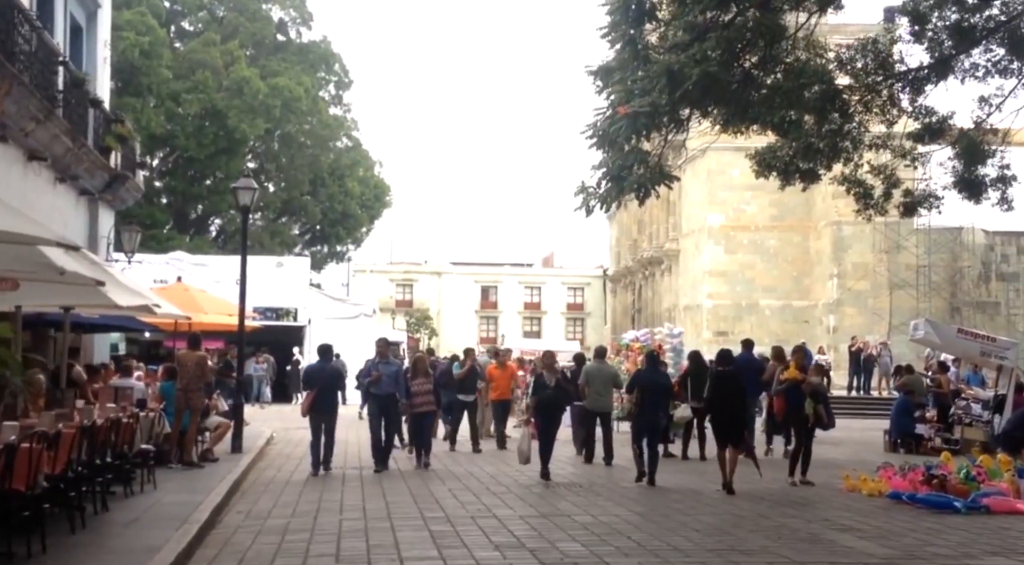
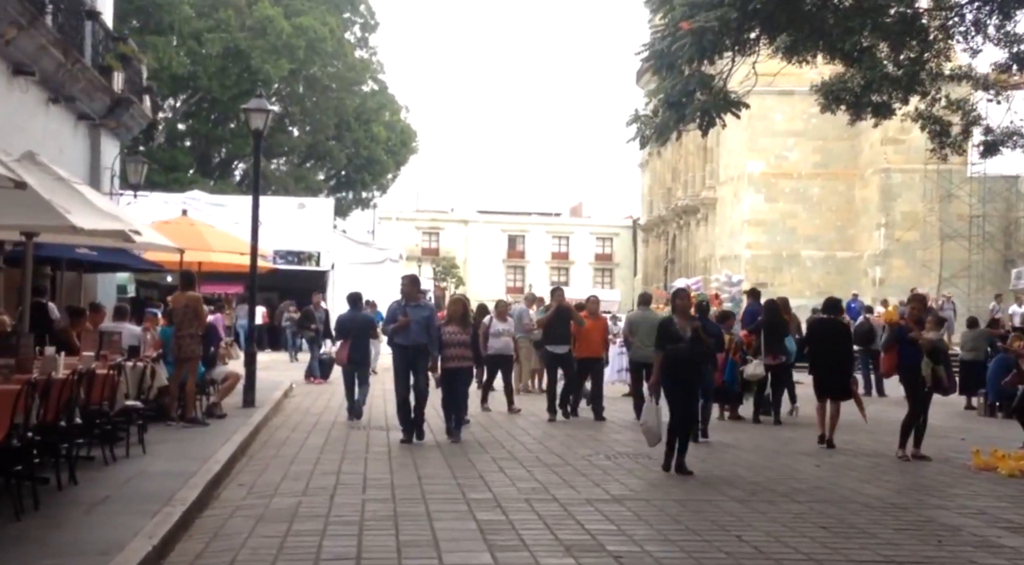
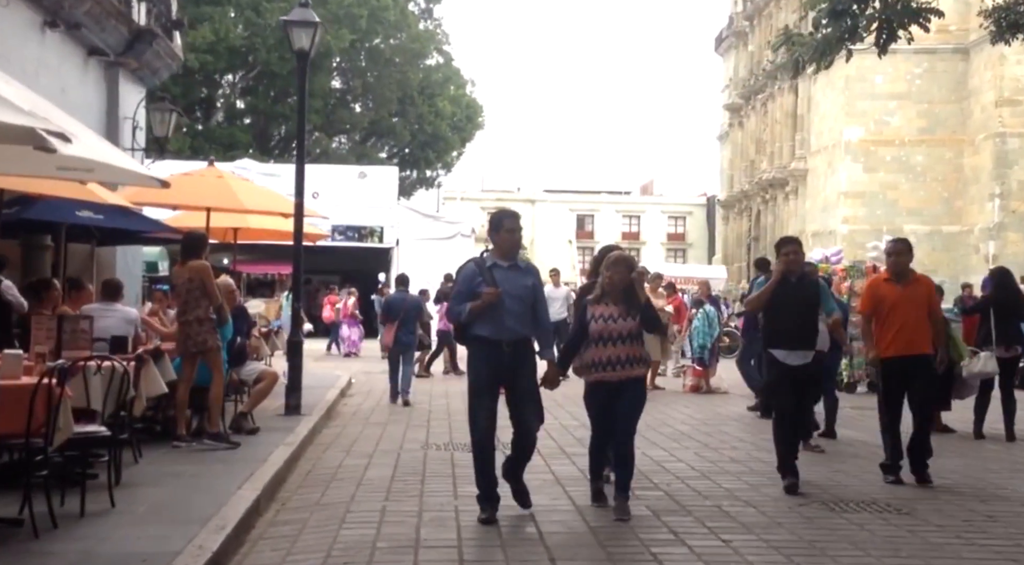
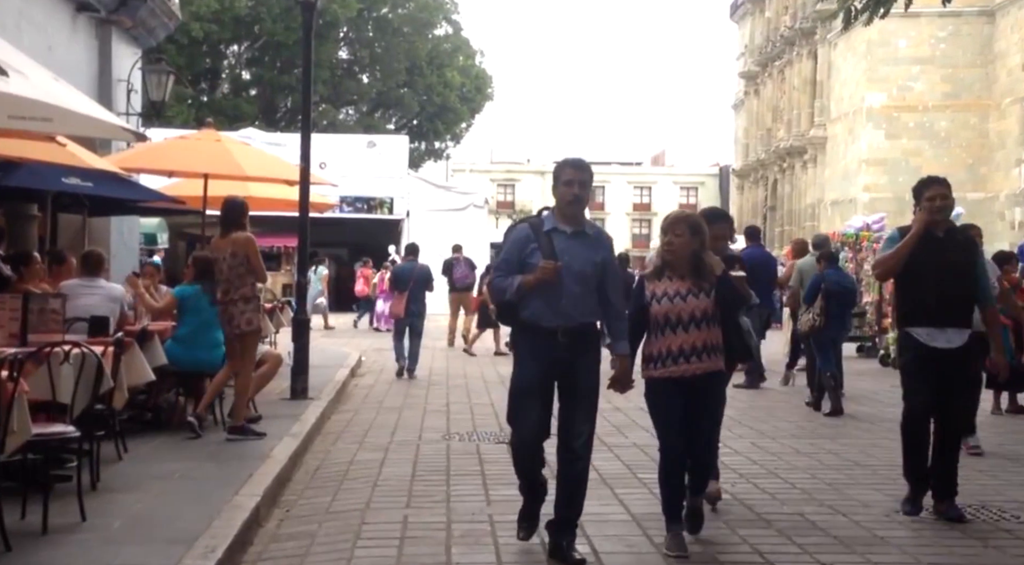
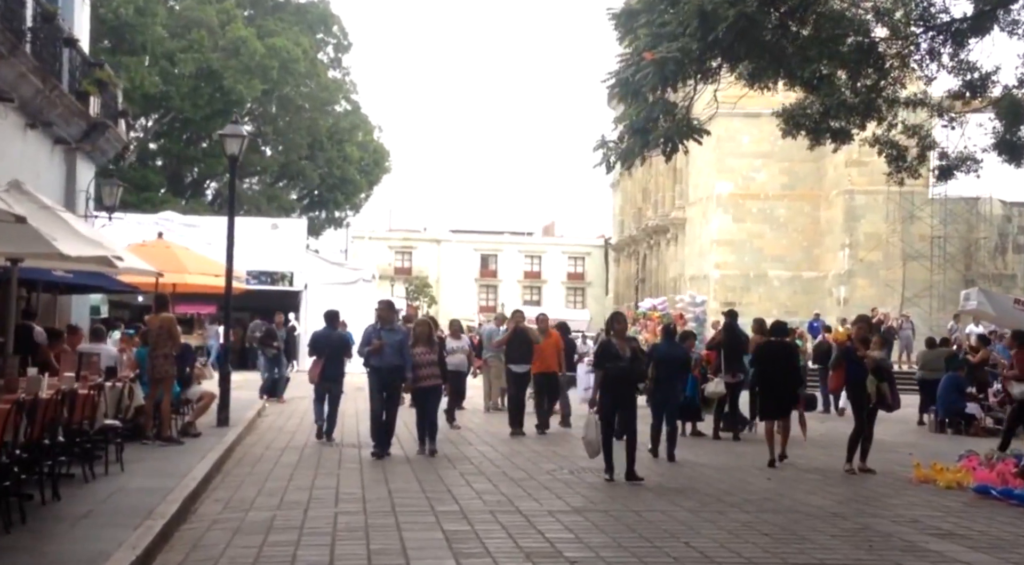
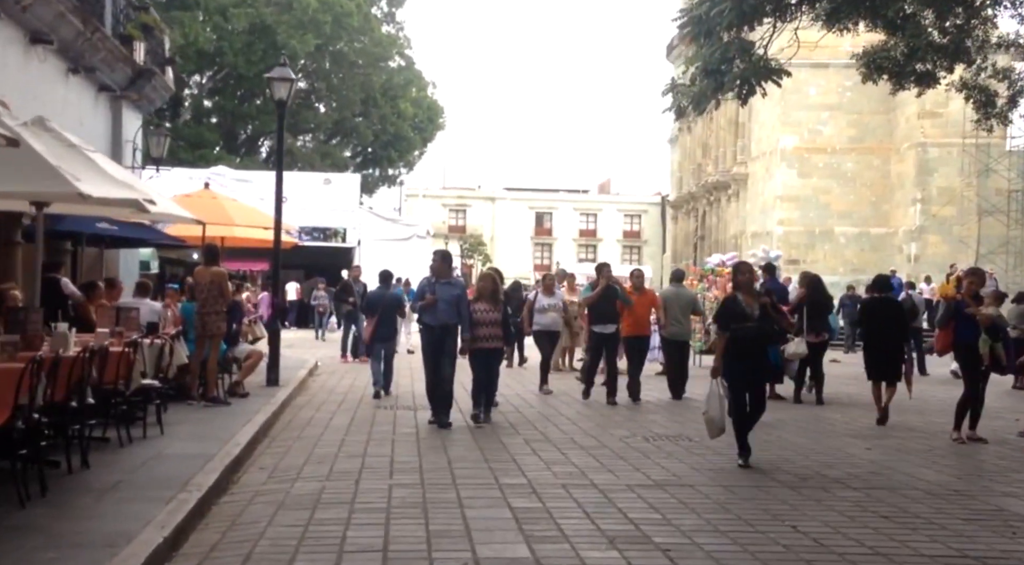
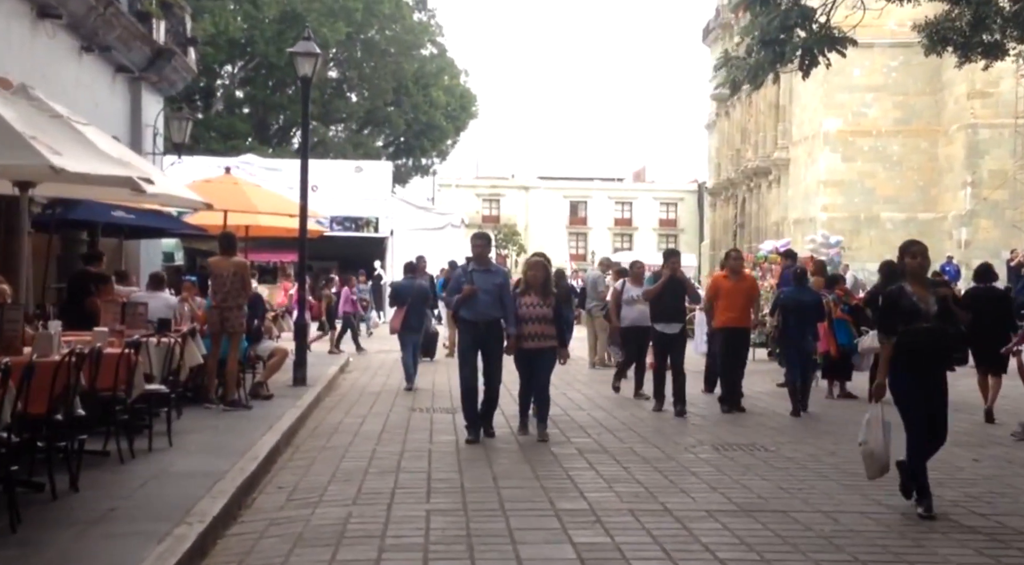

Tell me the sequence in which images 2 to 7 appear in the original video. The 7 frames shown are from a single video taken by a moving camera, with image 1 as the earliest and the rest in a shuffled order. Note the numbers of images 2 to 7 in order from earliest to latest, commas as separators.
5, 2, 6, 7, 3, 4
